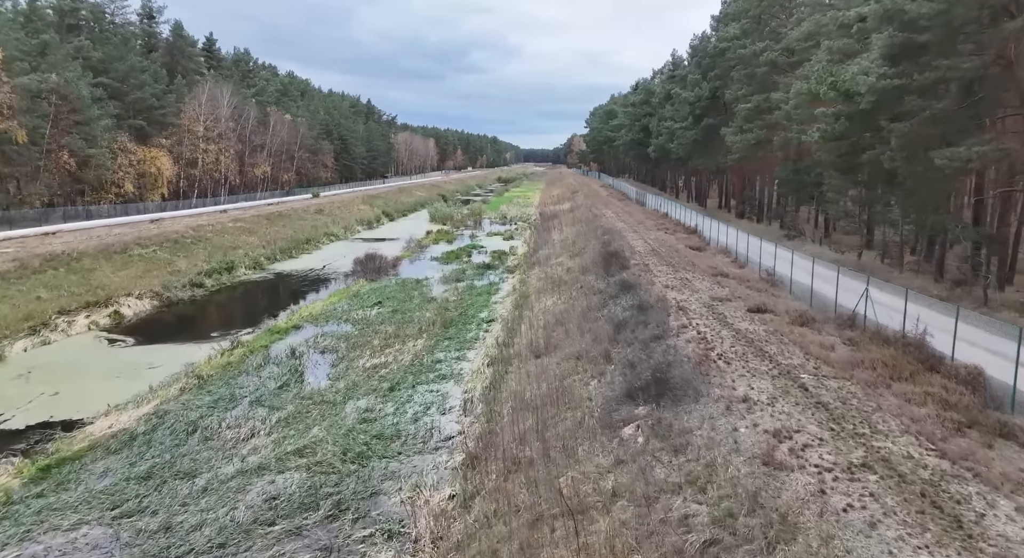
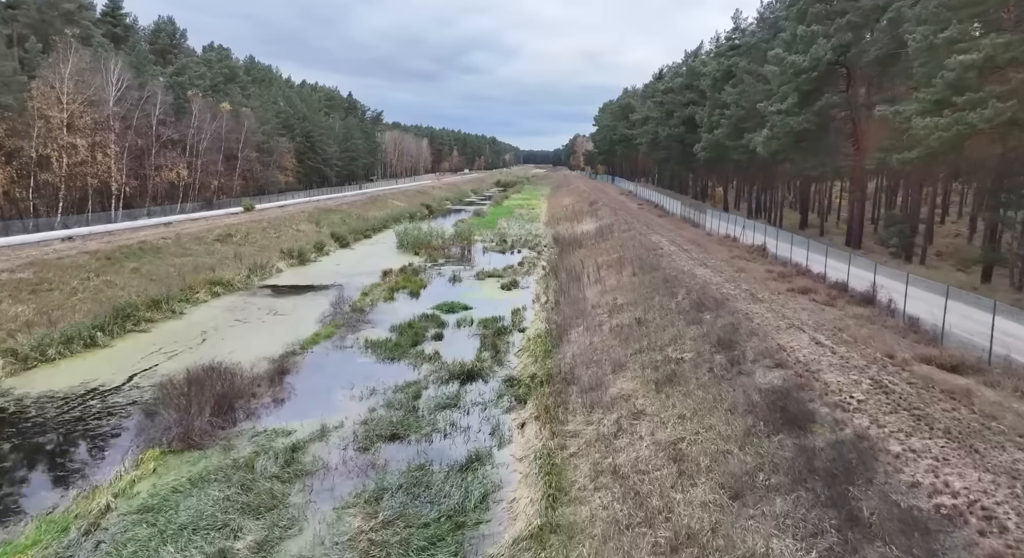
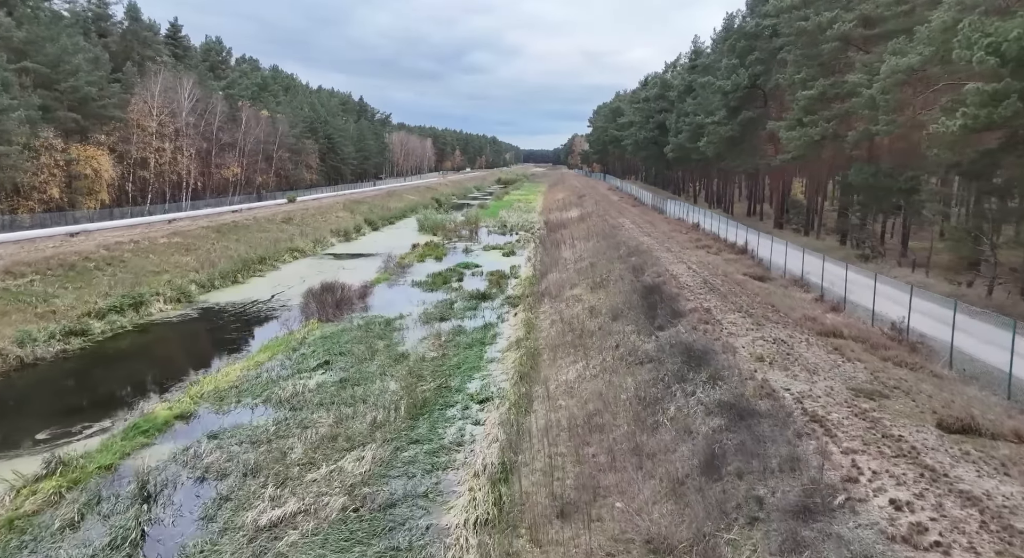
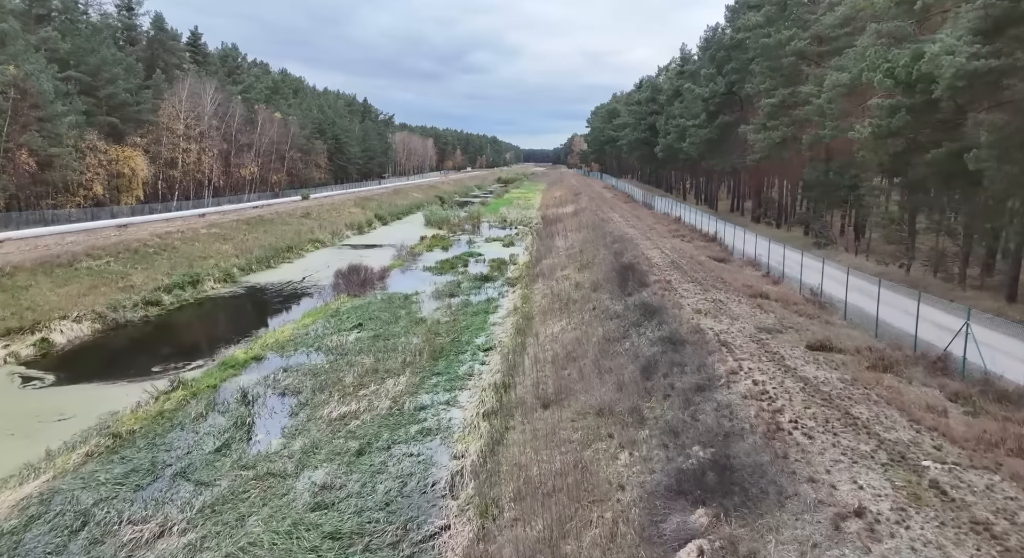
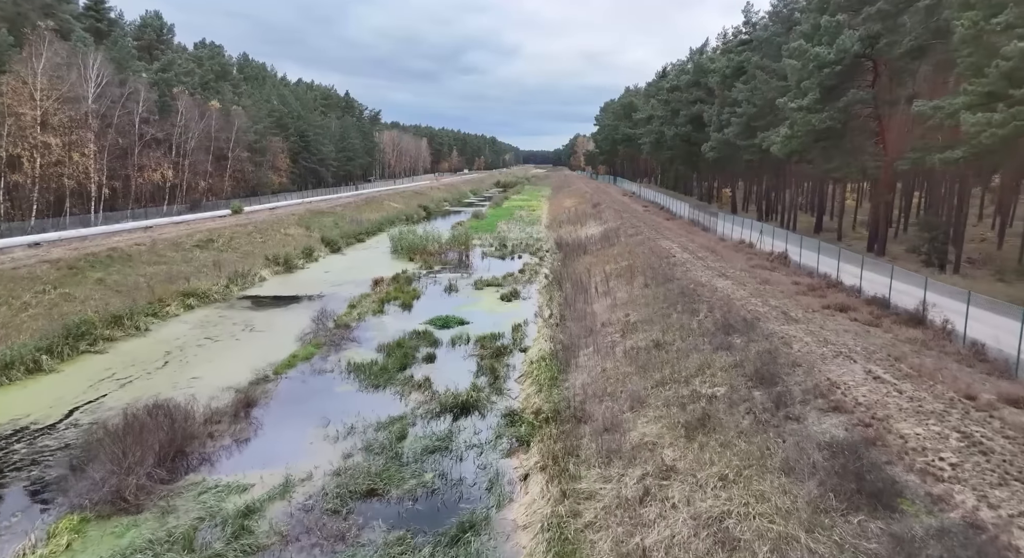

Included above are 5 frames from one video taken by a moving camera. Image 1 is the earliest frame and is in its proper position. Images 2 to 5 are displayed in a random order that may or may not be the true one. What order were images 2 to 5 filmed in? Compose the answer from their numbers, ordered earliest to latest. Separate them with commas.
4, 3, 2, 5
